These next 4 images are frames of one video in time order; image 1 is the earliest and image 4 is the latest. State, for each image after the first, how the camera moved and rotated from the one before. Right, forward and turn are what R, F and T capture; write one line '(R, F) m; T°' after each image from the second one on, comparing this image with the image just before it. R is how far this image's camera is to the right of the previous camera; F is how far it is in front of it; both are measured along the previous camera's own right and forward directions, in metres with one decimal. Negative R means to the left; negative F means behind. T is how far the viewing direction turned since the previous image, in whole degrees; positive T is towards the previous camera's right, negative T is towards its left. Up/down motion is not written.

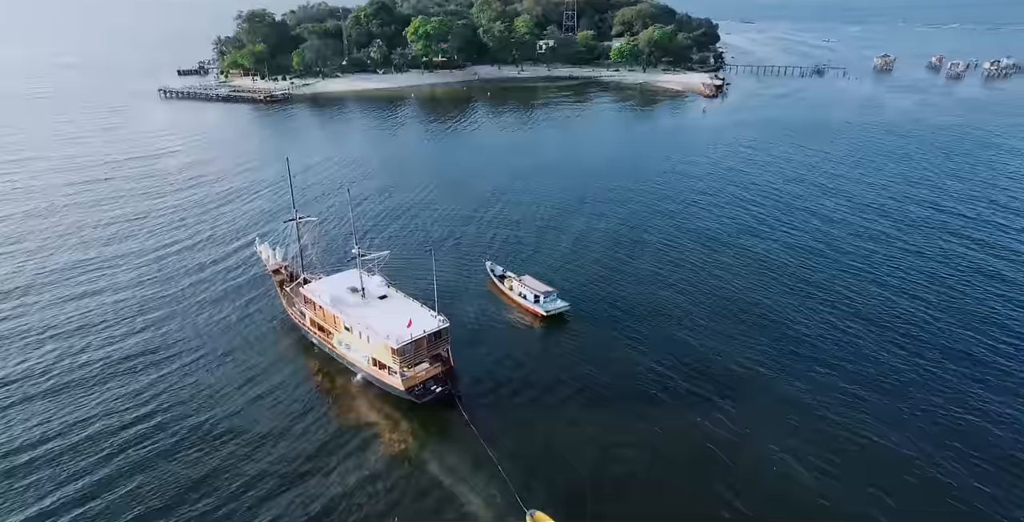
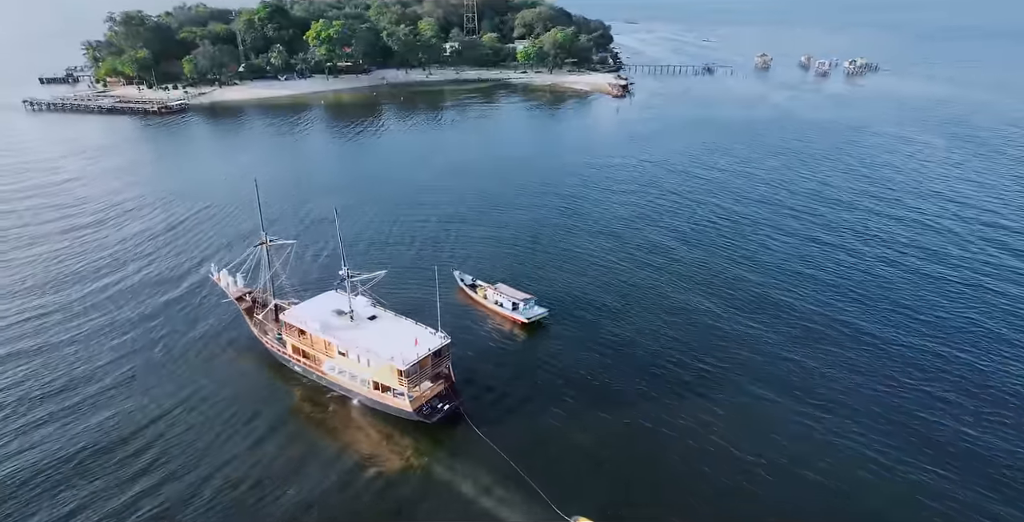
(-7.0, -0.1) m; +9°
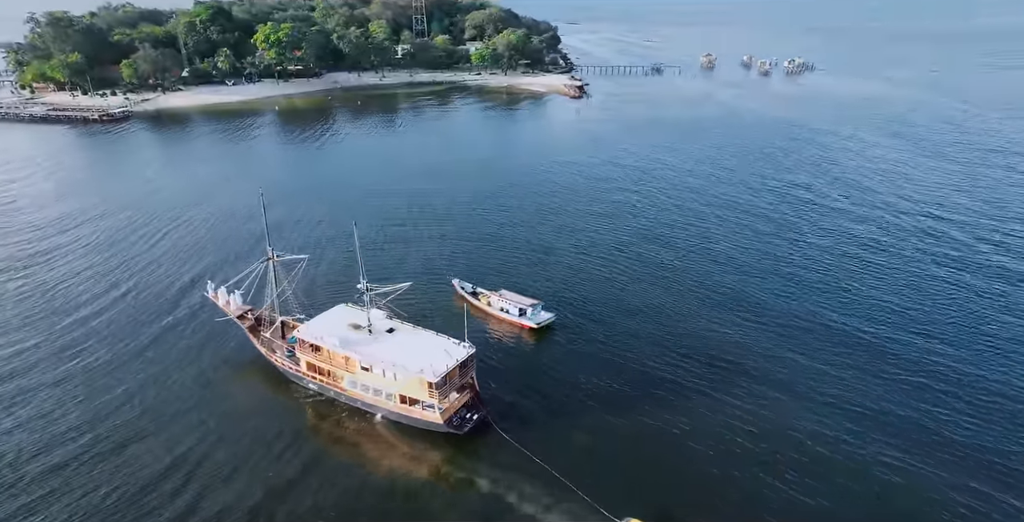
(-5.6, 0.0) m; +5°
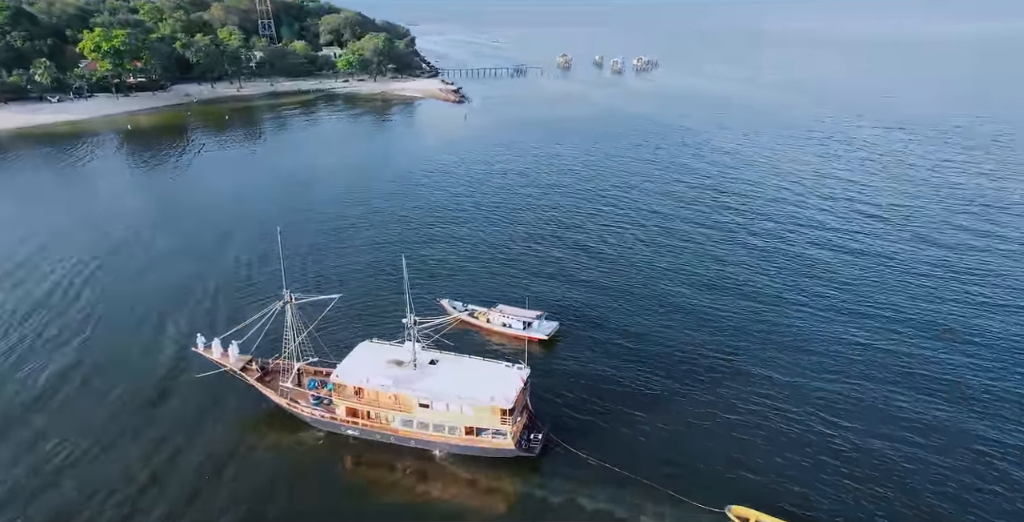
(-14.1, +1.2) m; +14°
